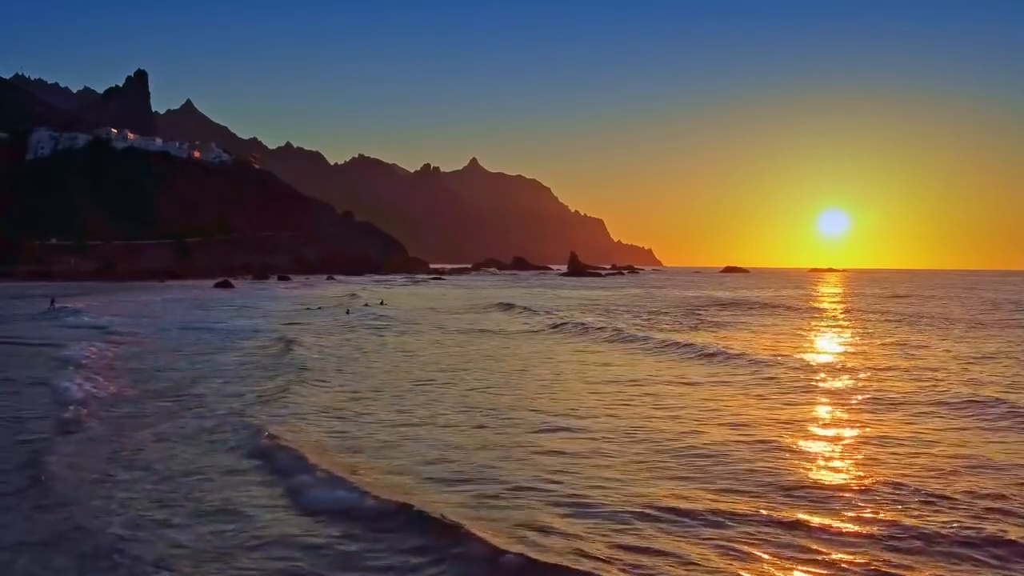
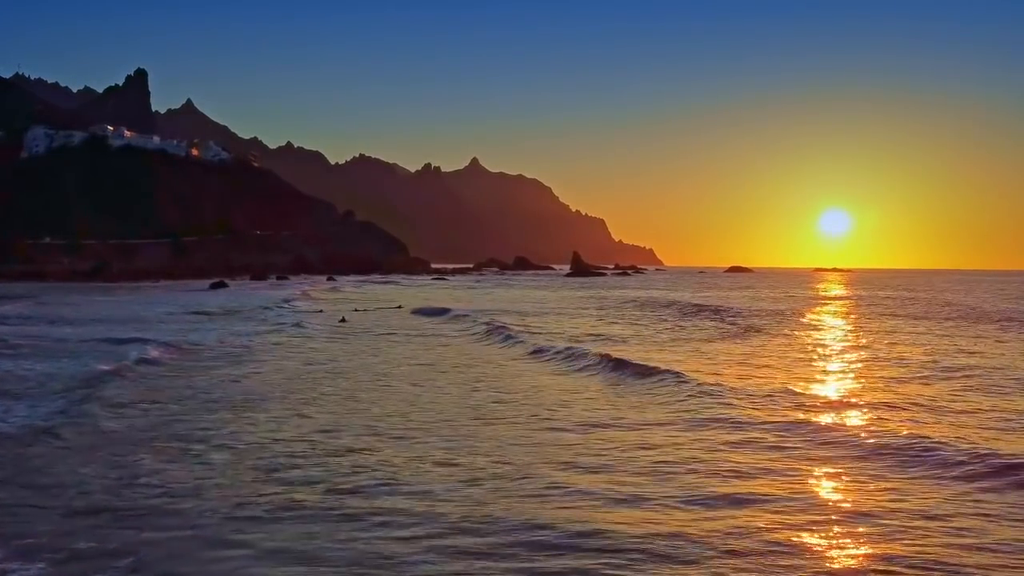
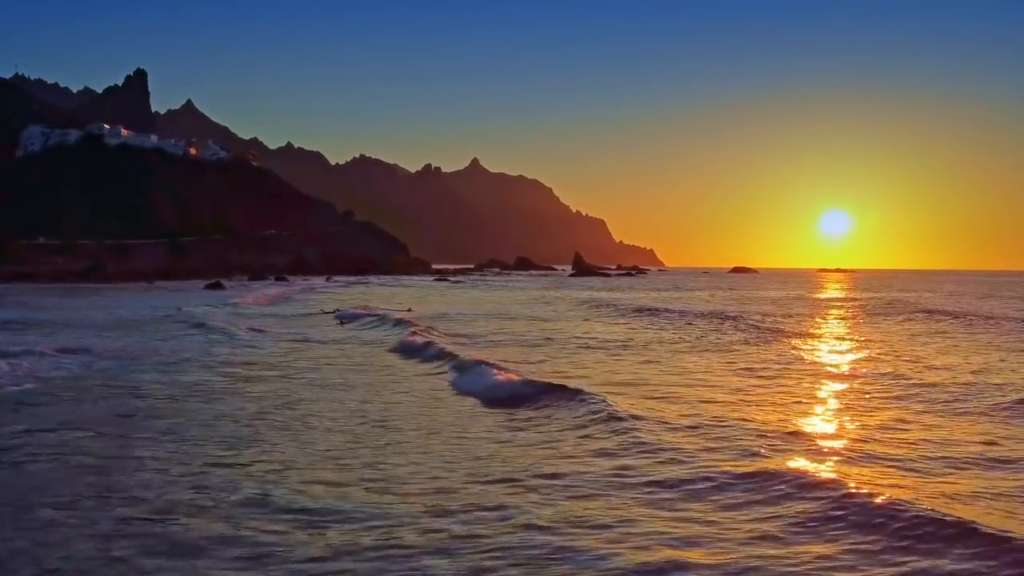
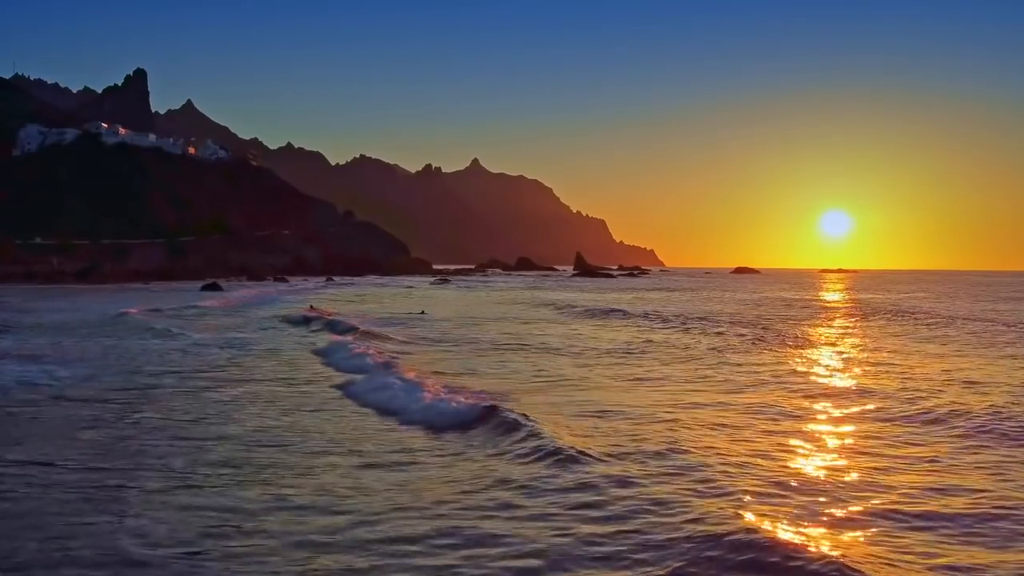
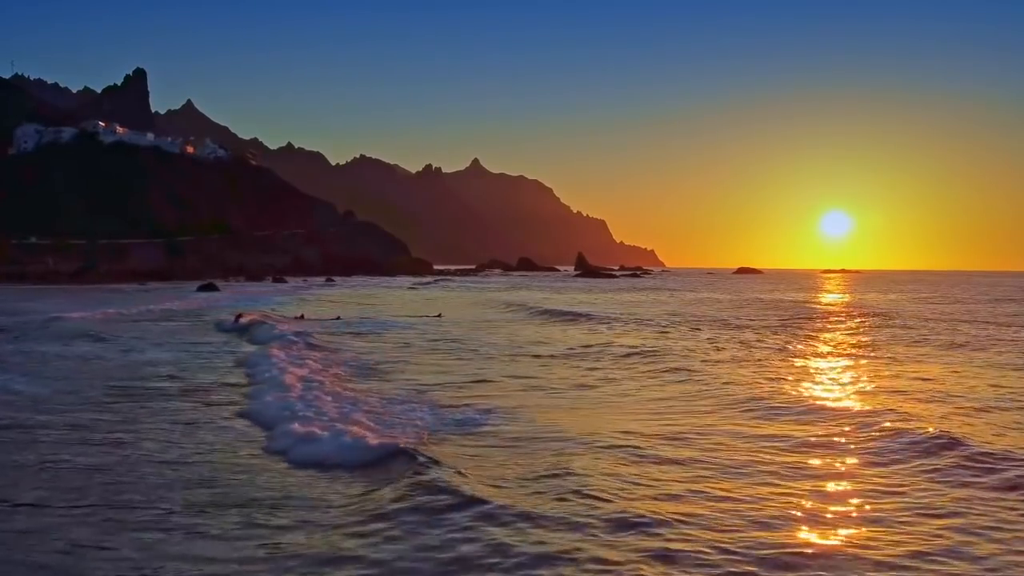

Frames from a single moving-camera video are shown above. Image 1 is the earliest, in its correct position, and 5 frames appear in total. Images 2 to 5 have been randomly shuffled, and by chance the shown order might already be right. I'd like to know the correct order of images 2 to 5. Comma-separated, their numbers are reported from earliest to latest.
2, 3, 4, 5
